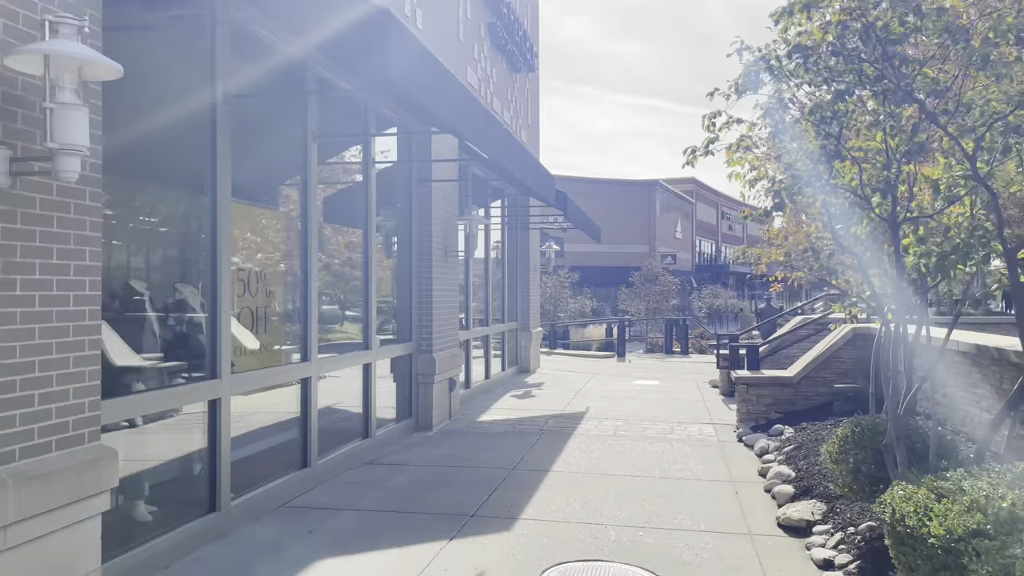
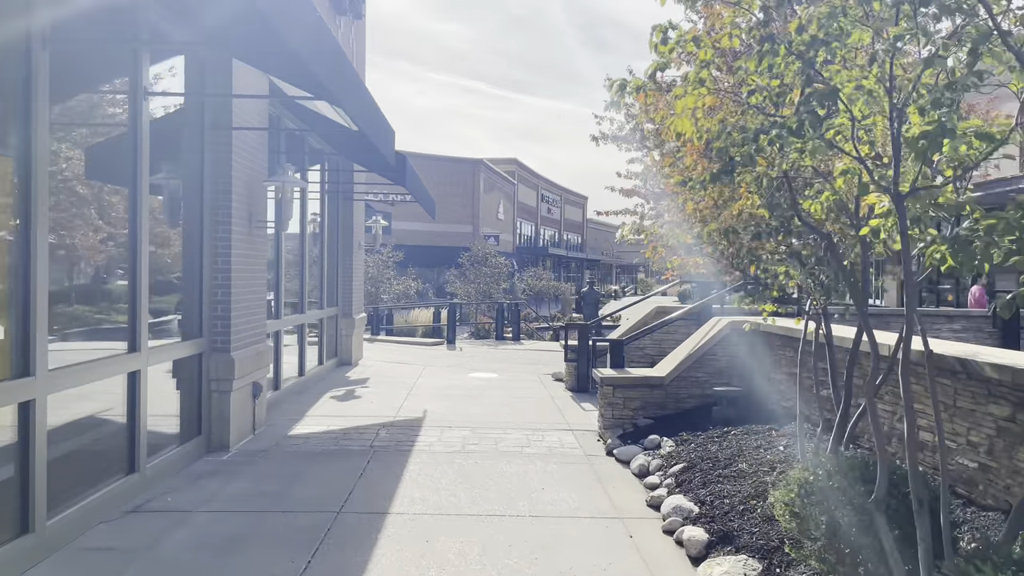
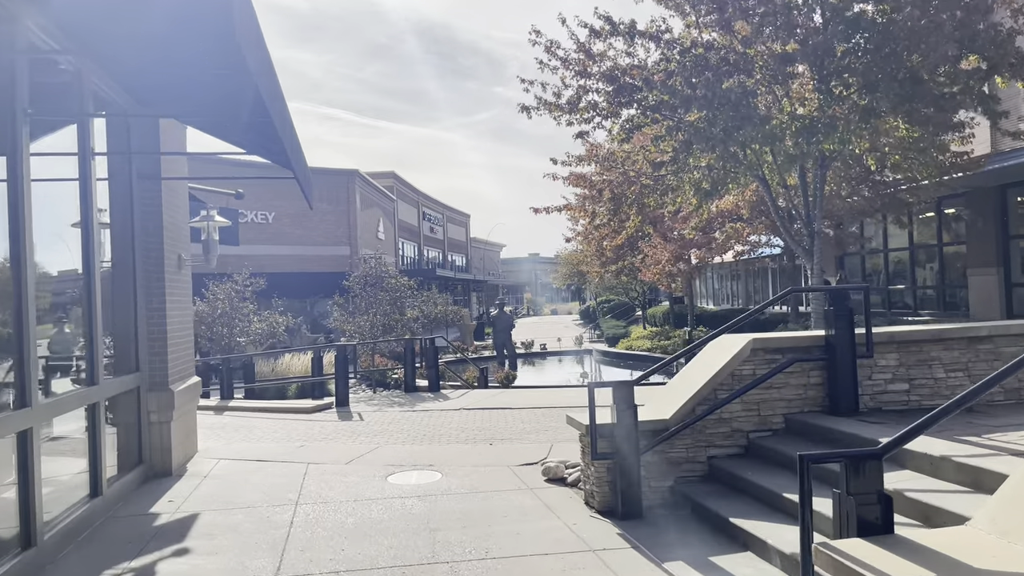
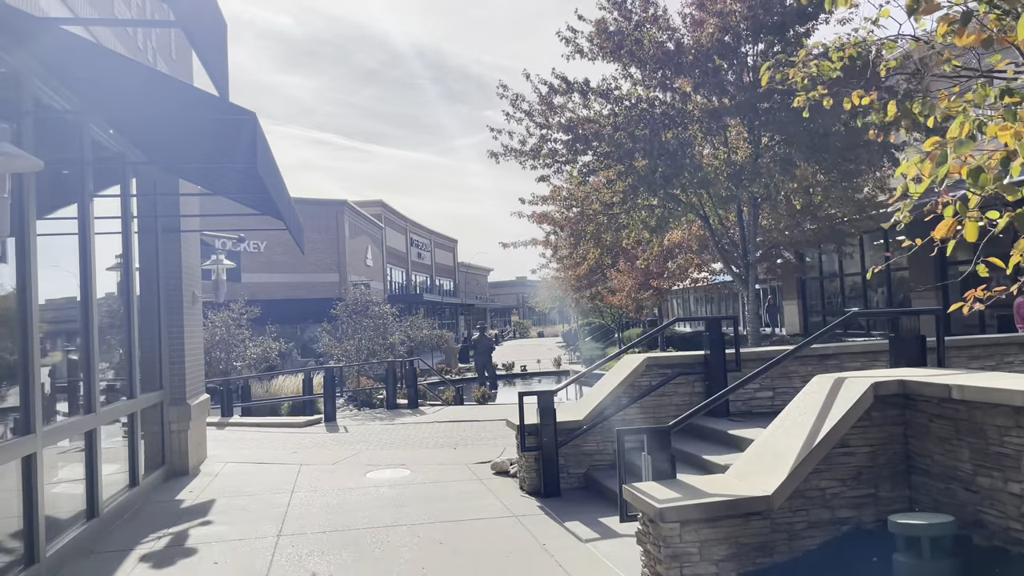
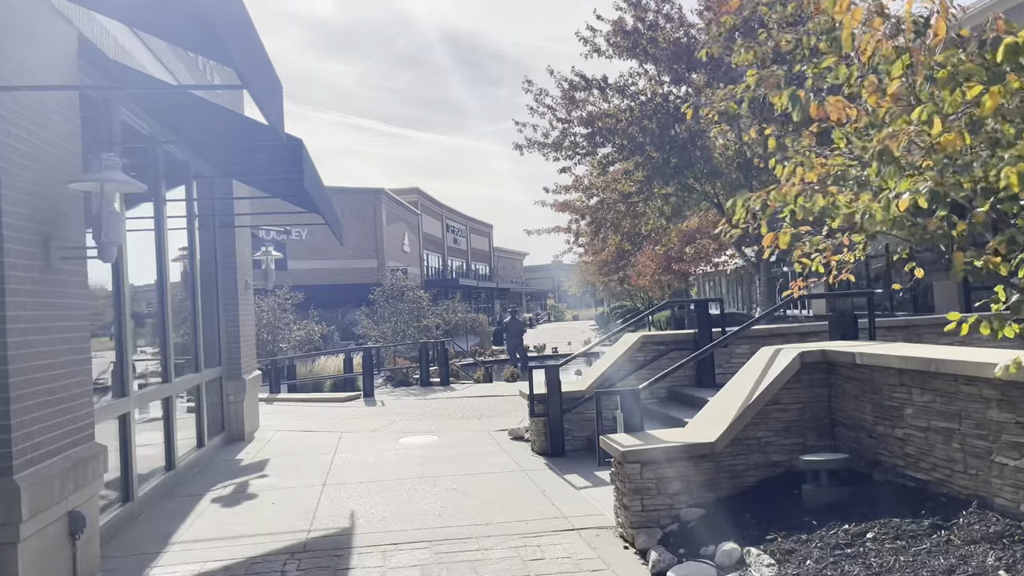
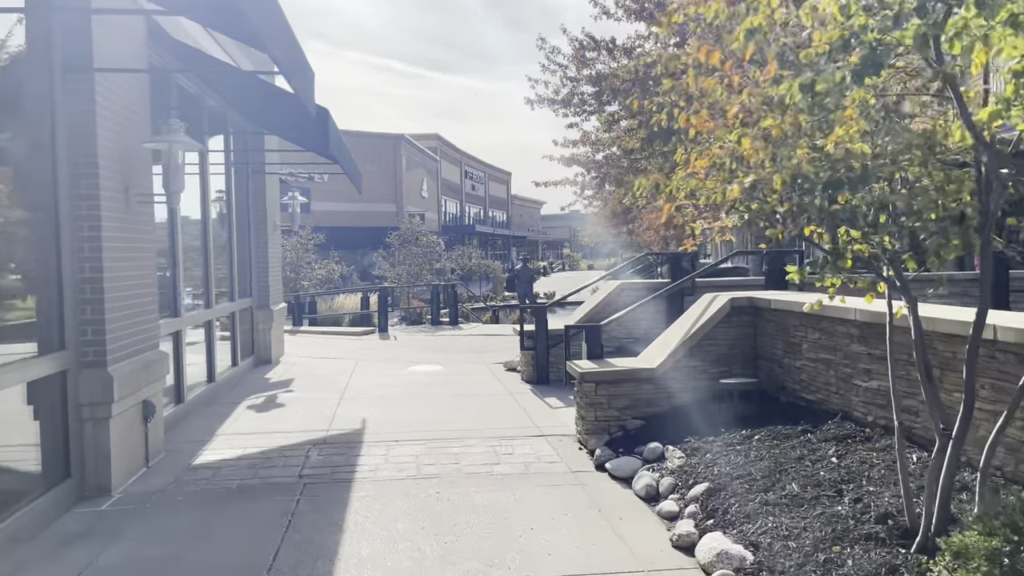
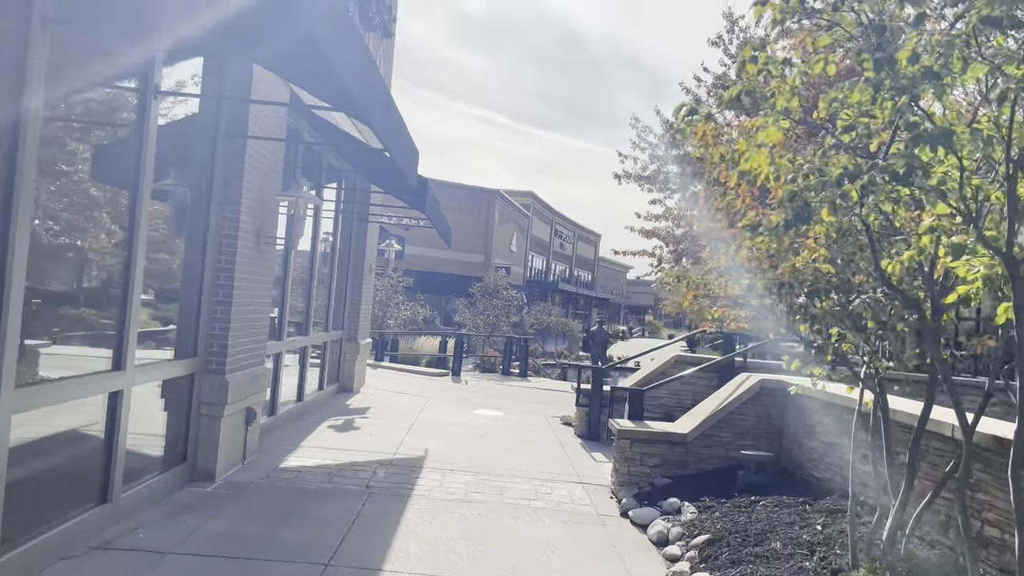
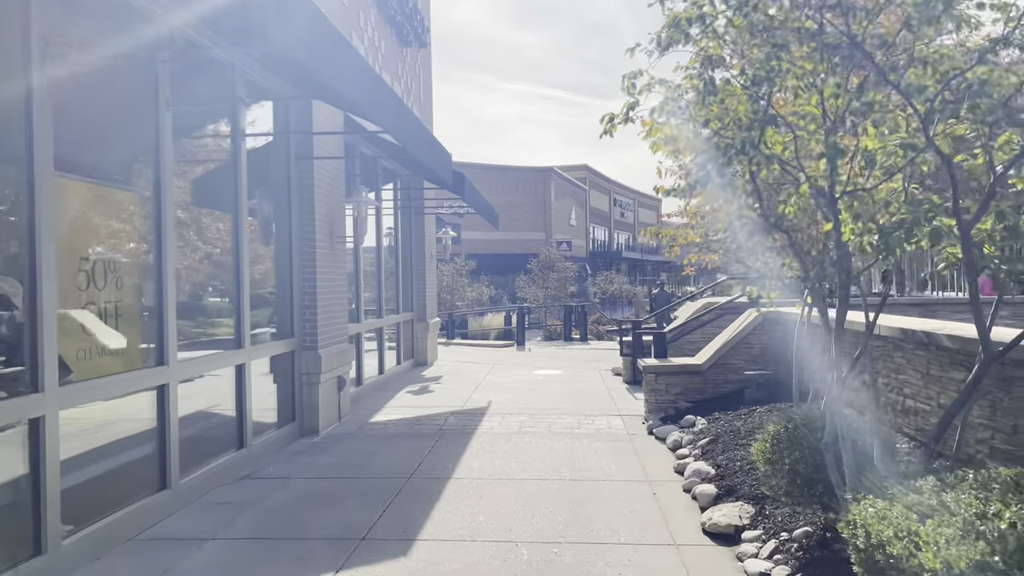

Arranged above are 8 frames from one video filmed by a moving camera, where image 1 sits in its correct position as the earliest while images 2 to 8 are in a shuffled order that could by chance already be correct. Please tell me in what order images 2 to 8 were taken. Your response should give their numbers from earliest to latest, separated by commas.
8, 2, 7, 6, 5, 4, 3
